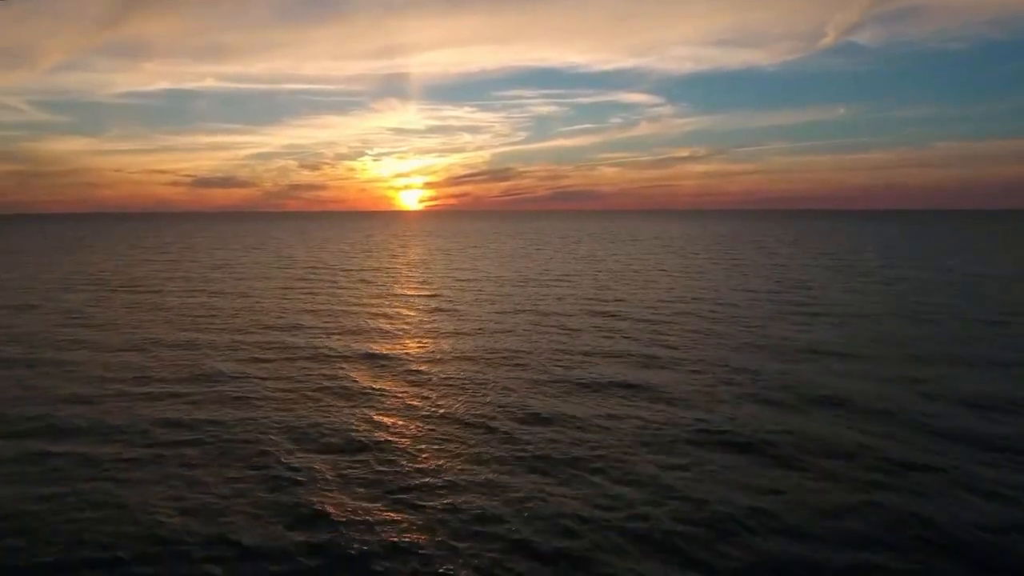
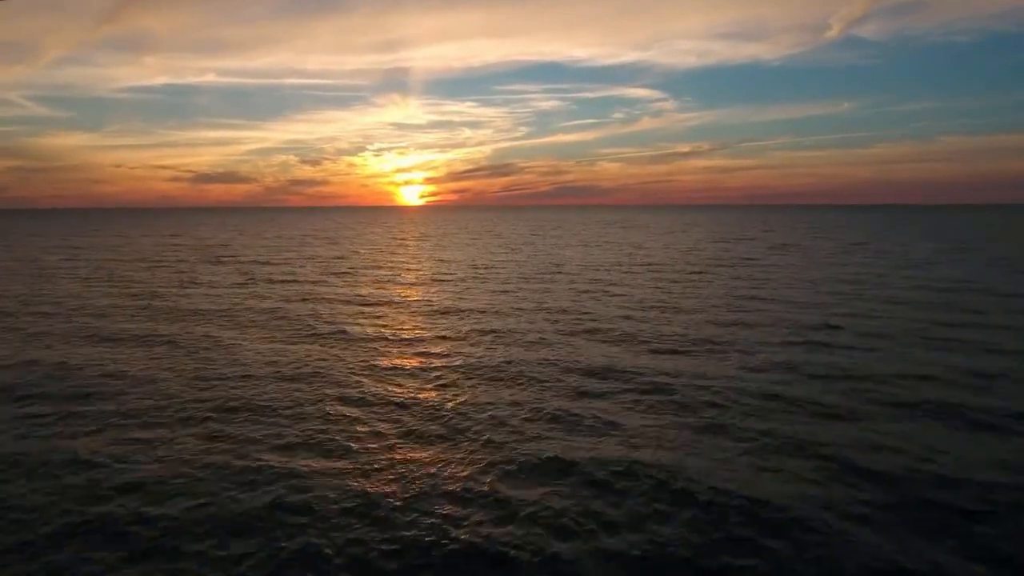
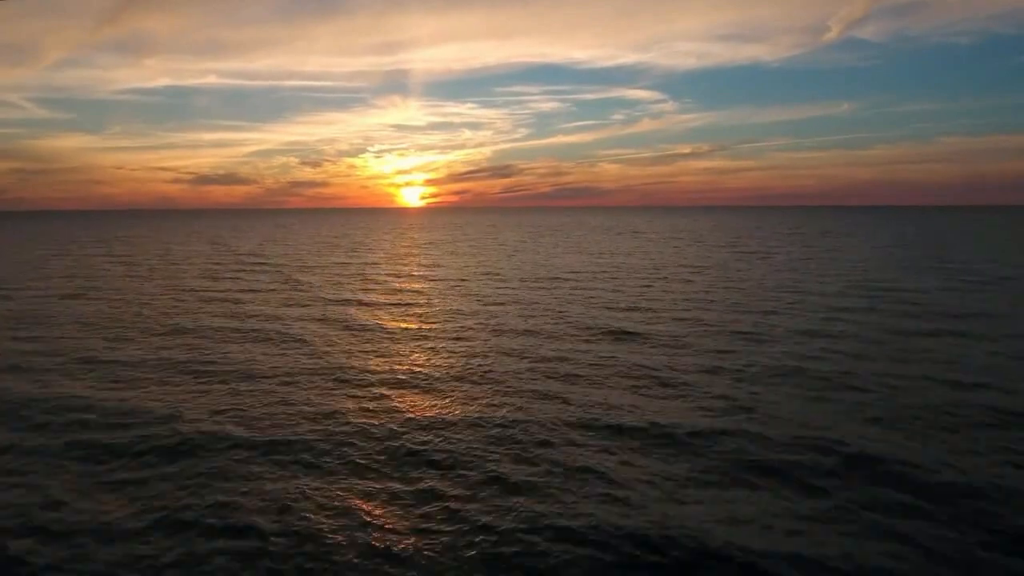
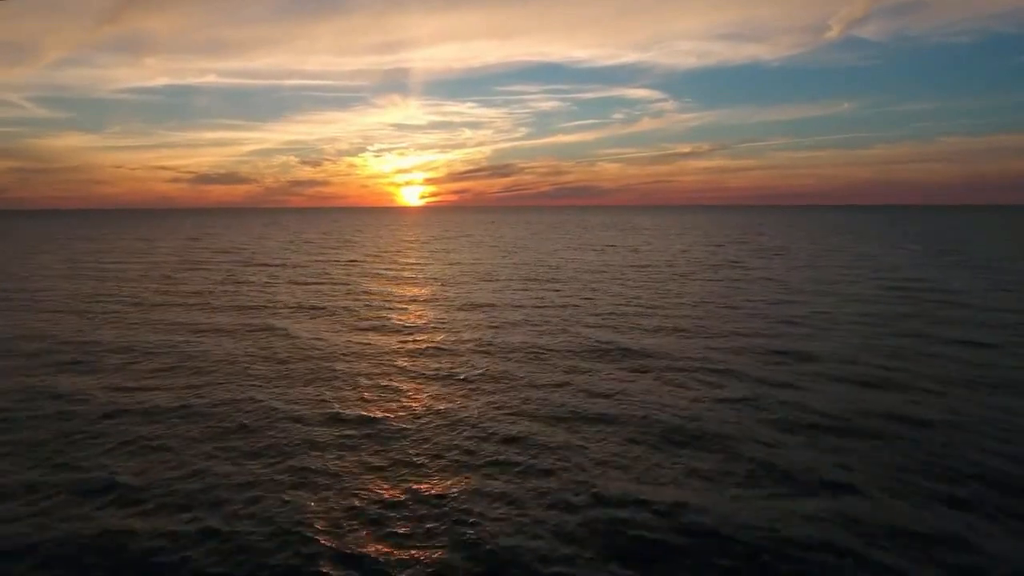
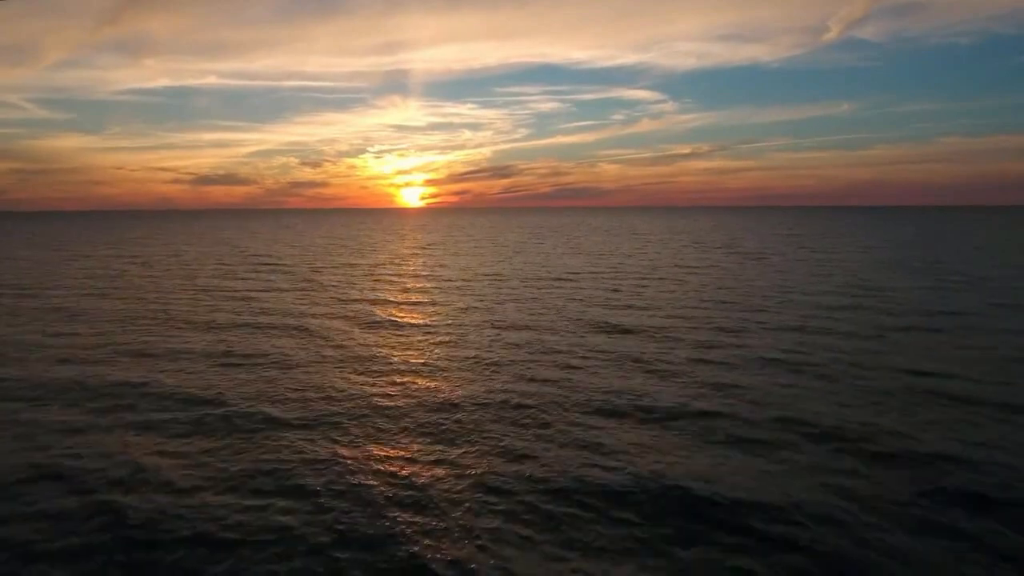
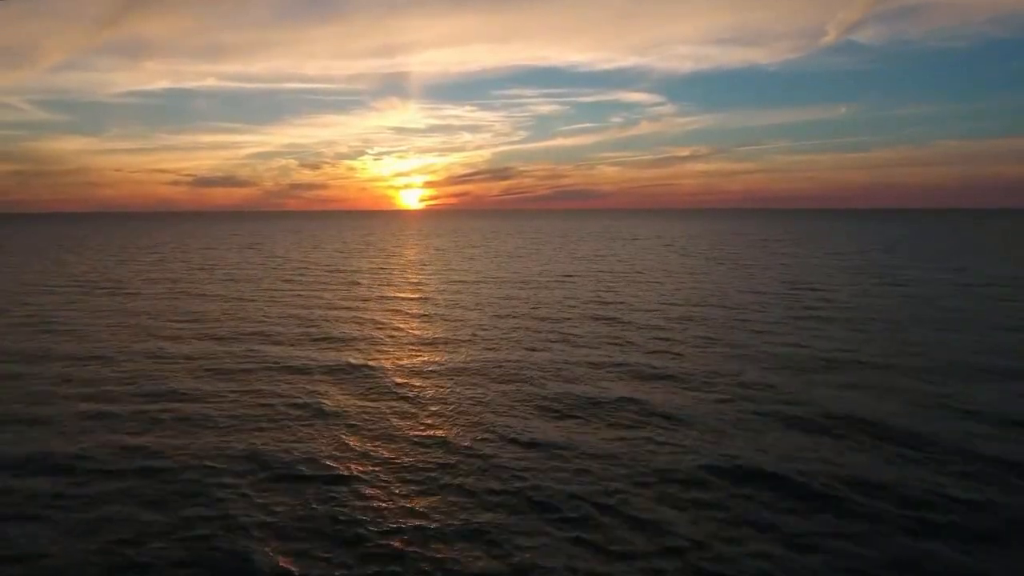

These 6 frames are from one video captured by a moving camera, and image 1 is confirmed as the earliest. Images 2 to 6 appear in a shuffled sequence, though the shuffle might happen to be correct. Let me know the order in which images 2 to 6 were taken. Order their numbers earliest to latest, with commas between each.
6, 5, 3, 4, 2
